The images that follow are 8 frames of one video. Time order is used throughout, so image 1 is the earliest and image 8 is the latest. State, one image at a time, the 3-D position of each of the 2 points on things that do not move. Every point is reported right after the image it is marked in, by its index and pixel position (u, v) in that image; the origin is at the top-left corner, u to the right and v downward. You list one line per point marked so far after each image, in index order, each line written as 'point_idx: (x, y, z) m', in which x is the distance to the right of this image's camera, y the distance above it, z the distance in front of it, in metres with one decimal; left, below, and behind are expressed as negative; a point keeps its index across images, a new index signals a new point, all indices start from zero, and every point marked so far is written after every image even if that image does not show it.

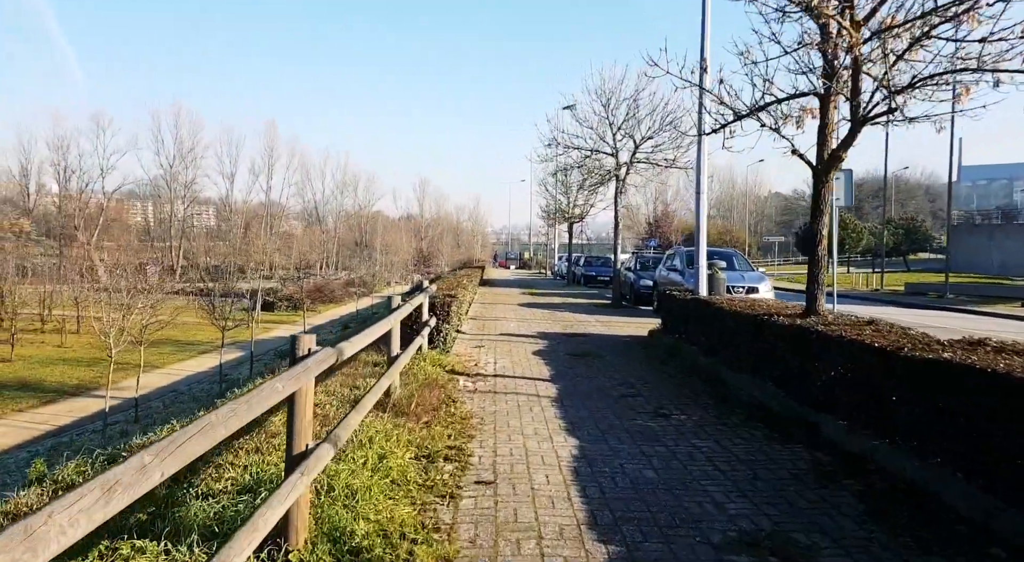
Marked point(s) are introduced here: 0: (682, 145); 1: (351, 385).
0: (+3.8, +3.0, +16.4) m
1: (-1.5, -0.9, +6.7) m
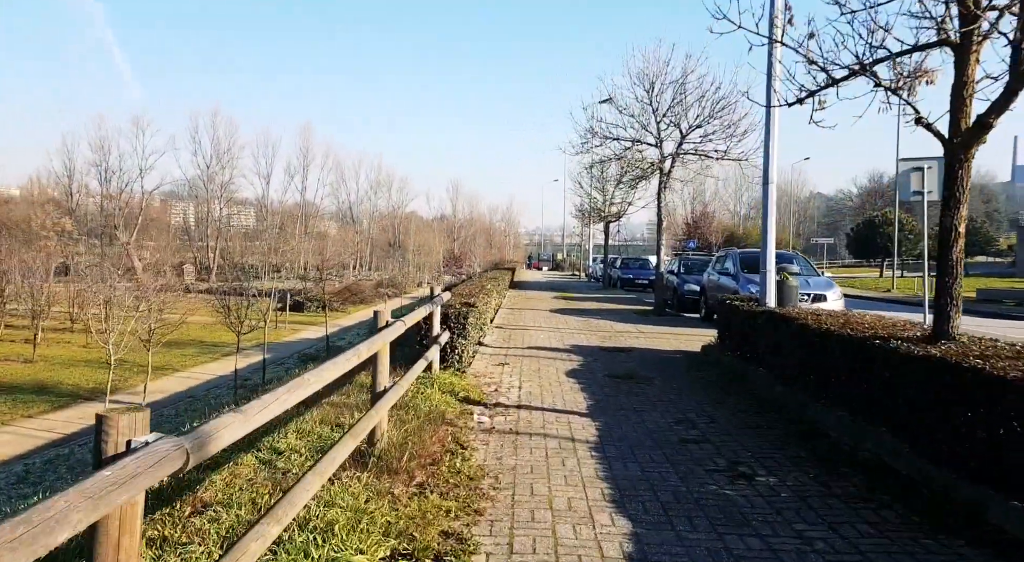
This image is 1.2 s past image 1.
0: (+4.5, +2.9, +14.7) m
1: (-1.3, -1.0, +5.2) m
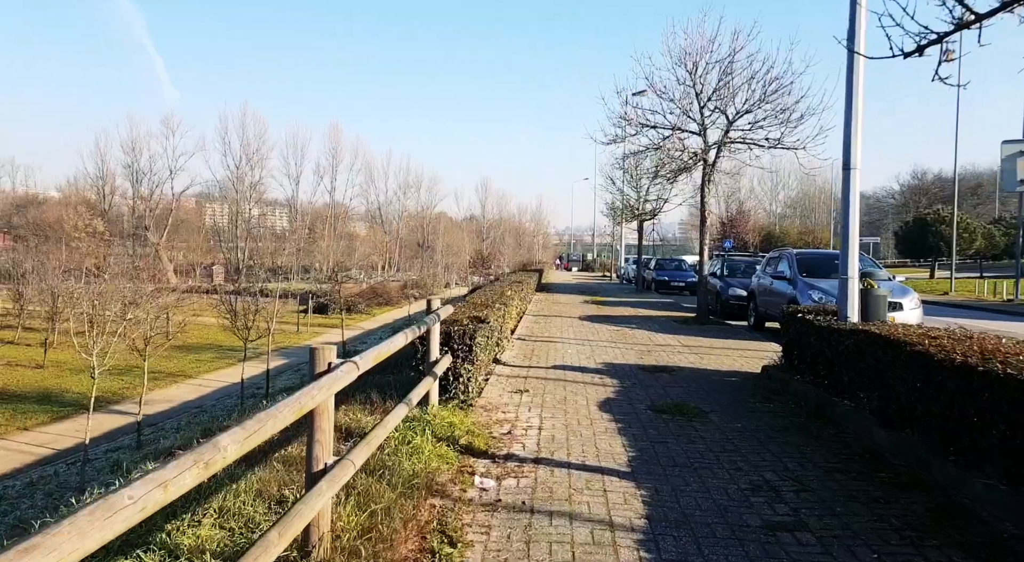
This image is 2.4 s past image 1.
0: (+4.9, +2.8, +13.0) m
1: (-1.2, -1.1, +3.7) m
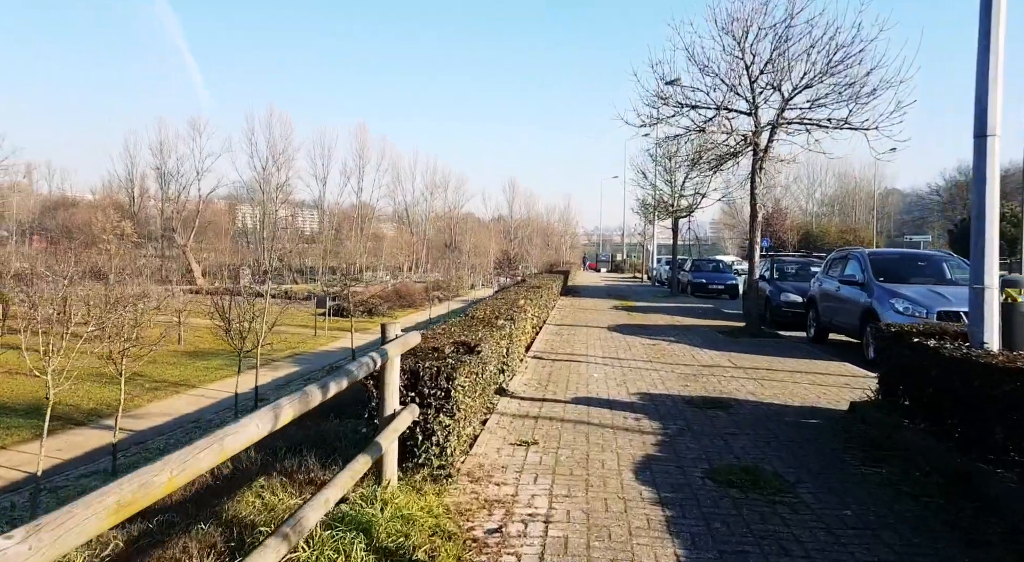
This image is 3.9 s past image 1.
0: (+5.1, +2.7, +10.9) m
1: (-1.3, -1.2, +1.9) m
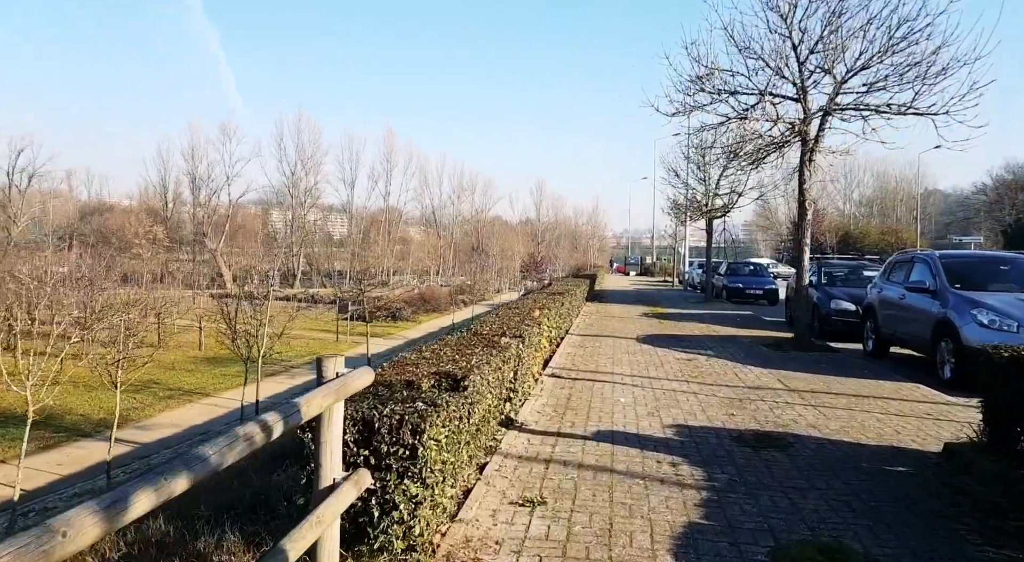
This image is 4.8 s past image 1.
0: (+5.4, +2.7, +9.5) m
1: (-1.4, -1.2, +0.8) m
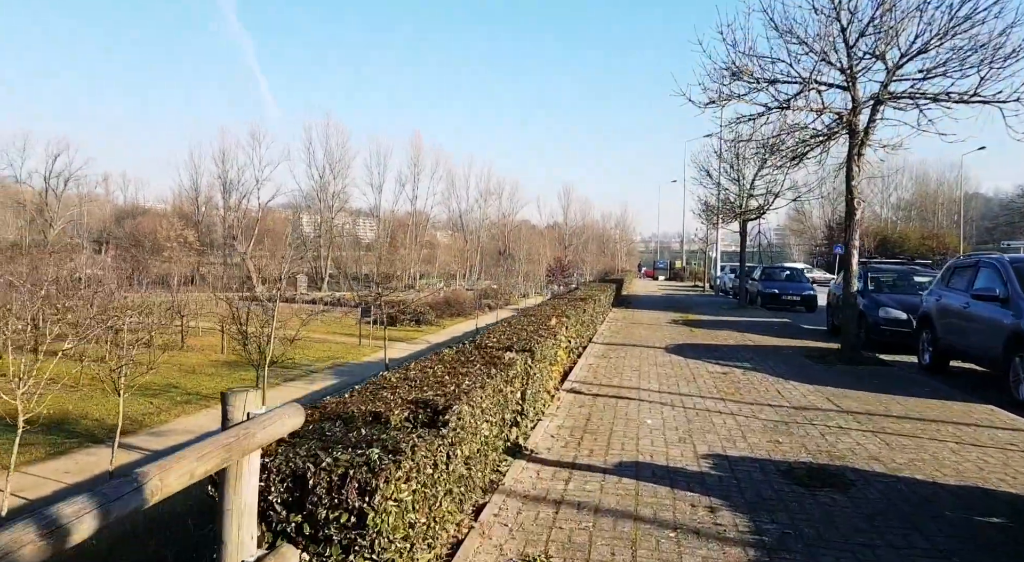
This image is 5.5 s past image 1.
0: (+5.6, +2.6, +8.6) m
1: (-1.6, -1.2, 0.0) m
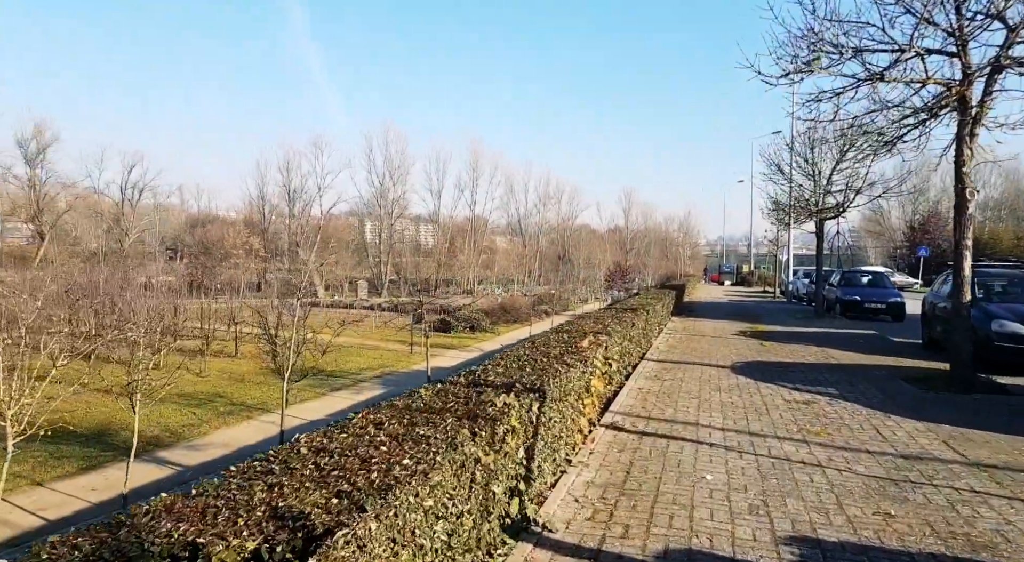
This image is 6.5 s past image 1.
0: (+5.8, +2.5, +6.7) m
1: (-2.0, -1.3, -1.2) m
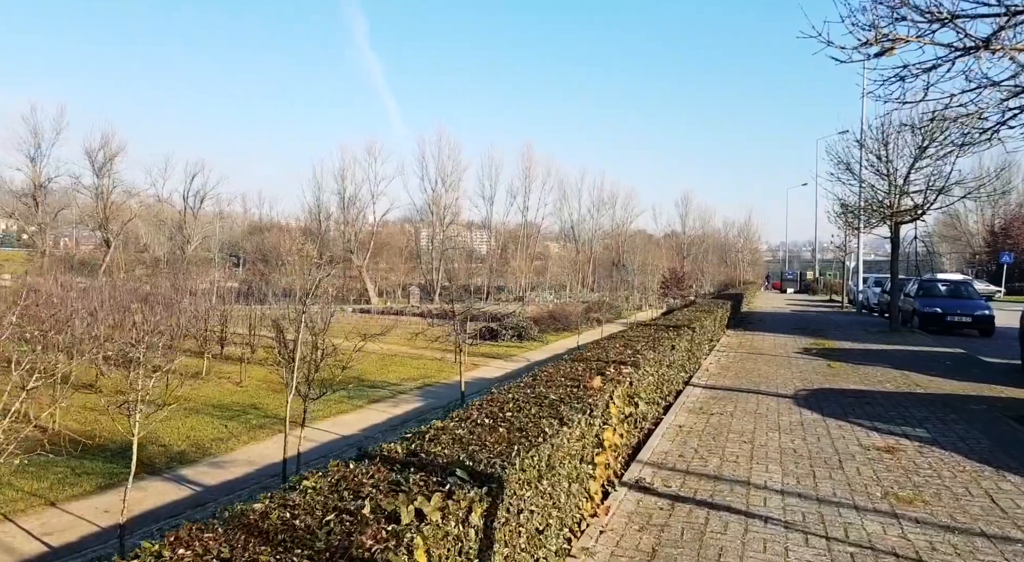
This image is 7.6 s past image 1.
0: (+5.9, +2.4, +5.1) m
1: (-2.5, -1.3, -2.2) m
